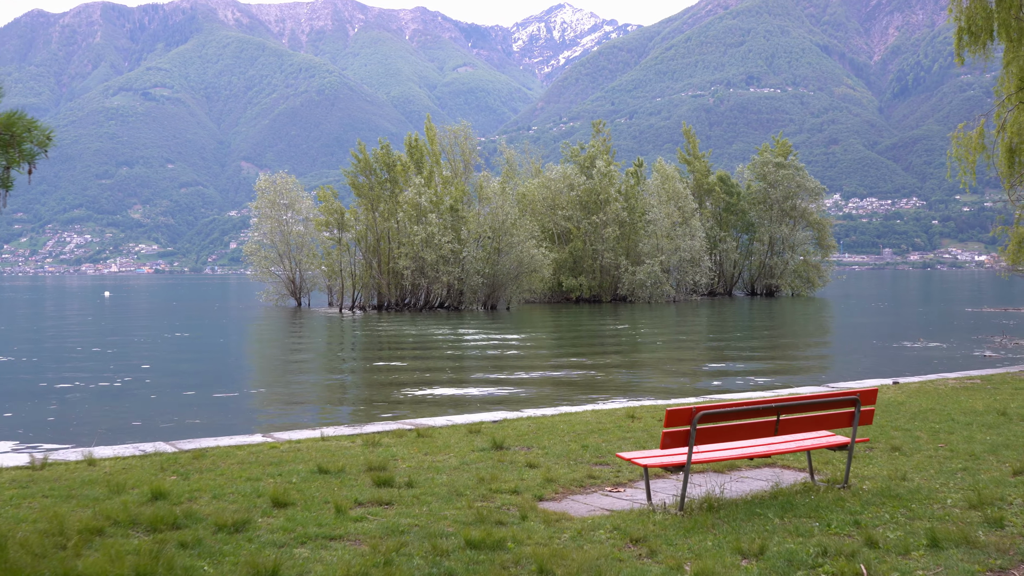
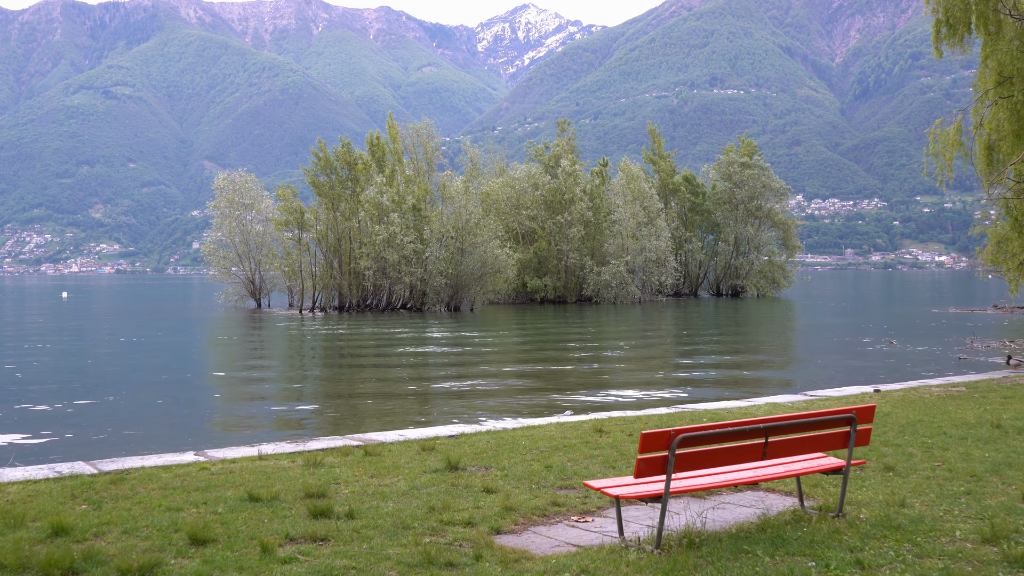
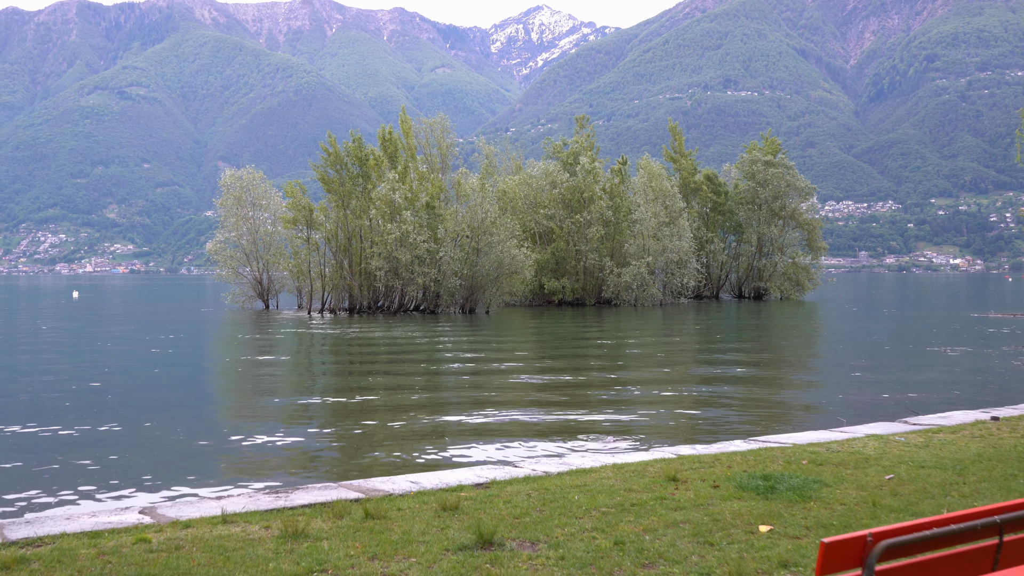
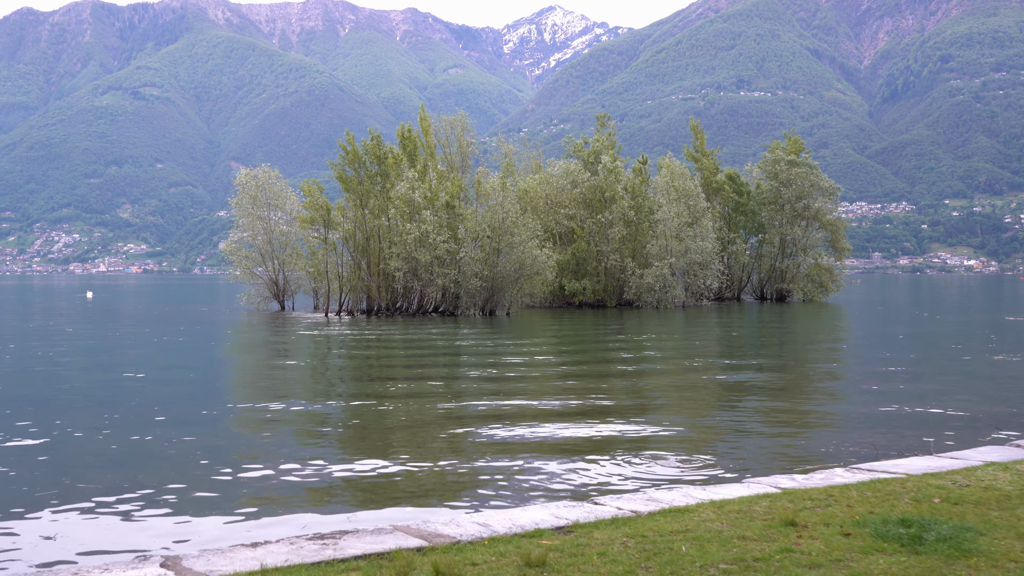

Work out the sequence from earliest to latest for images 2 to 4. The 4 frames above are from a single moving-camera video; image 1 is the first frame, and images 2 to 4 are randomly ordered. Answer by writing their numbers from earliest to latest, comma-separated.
2, 3, 4
